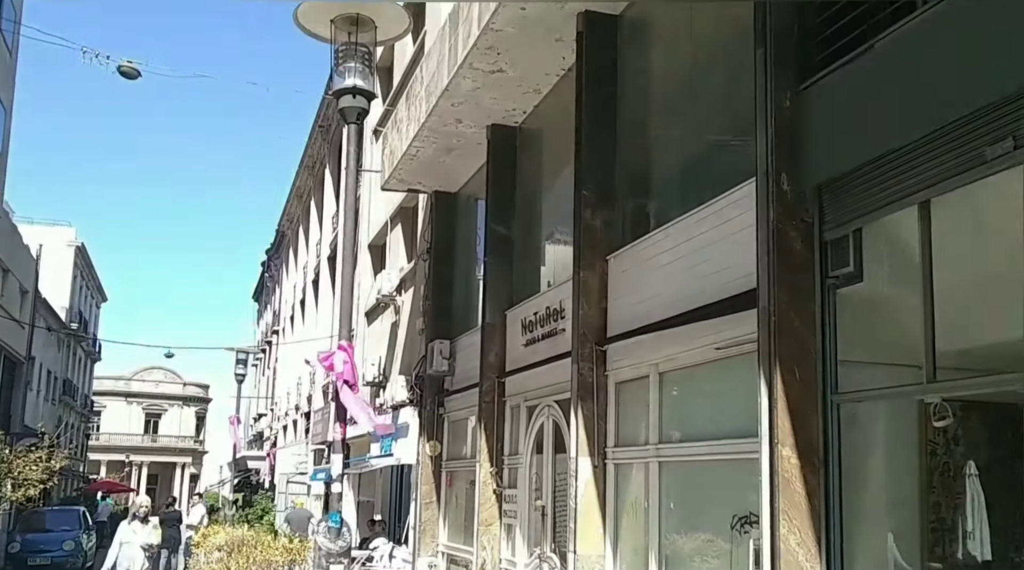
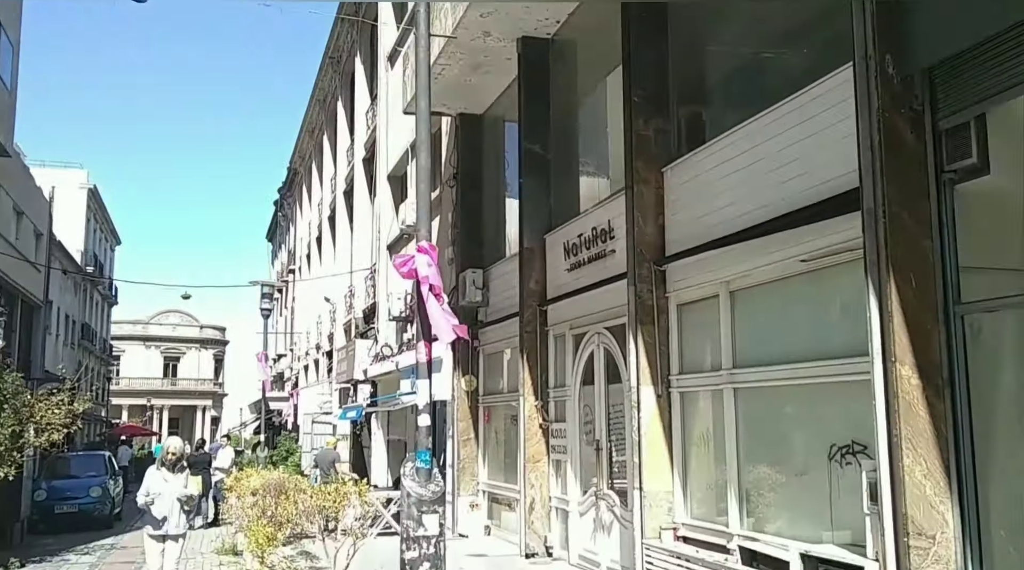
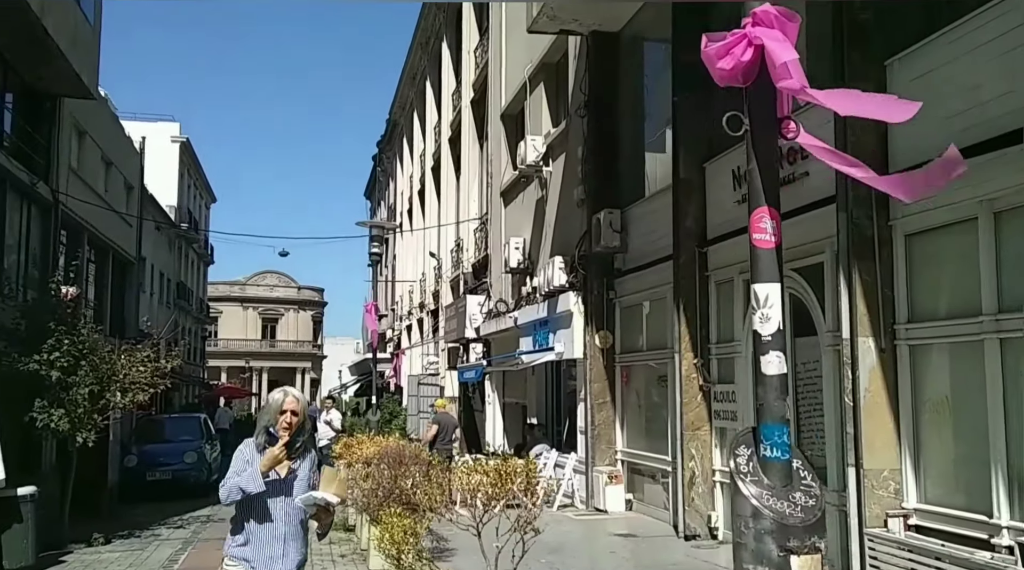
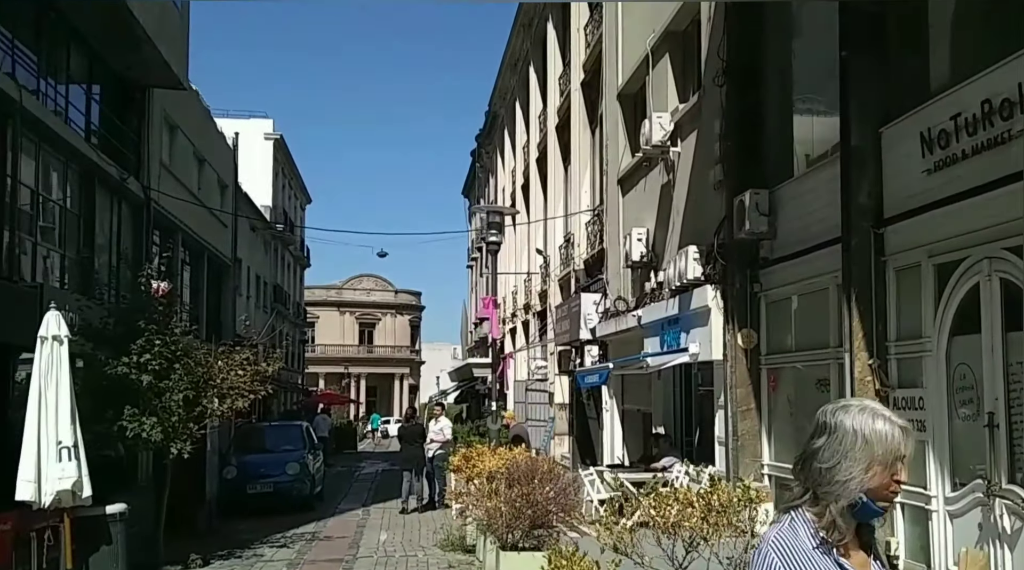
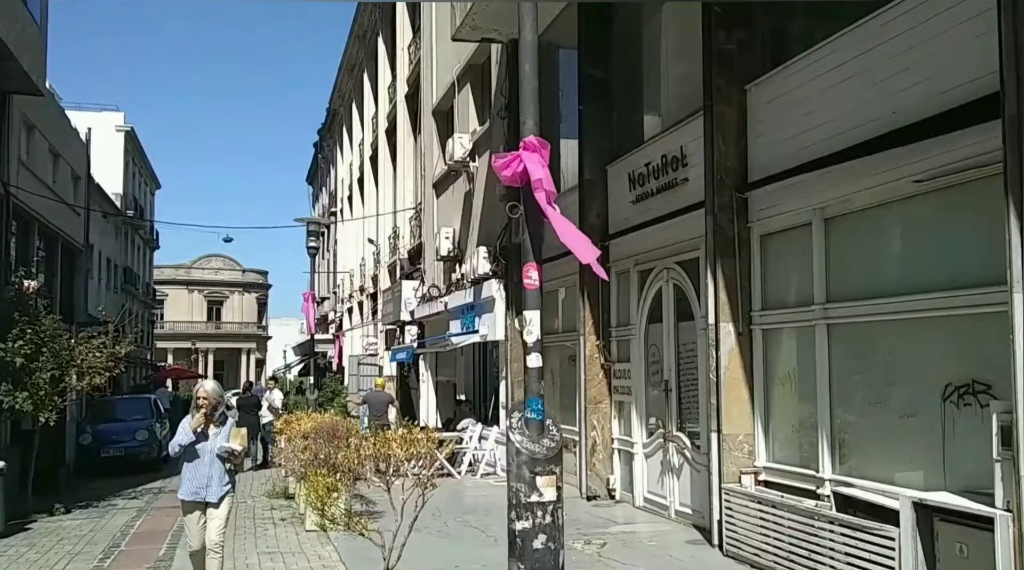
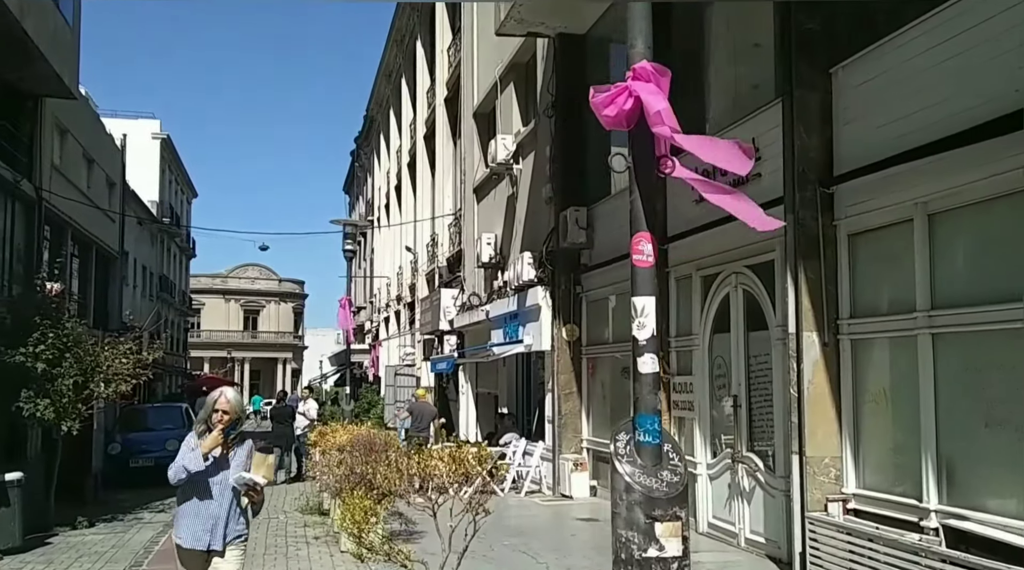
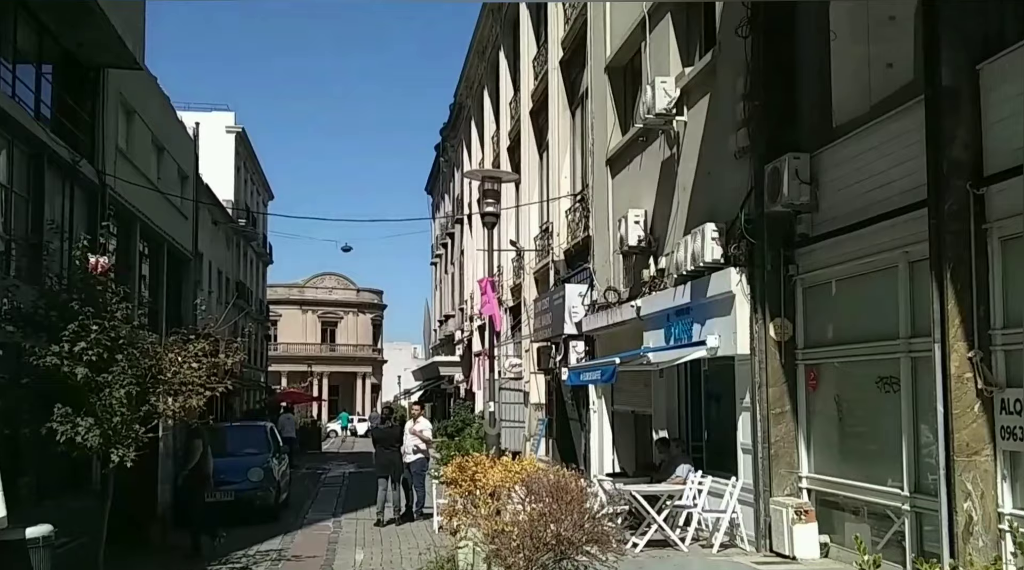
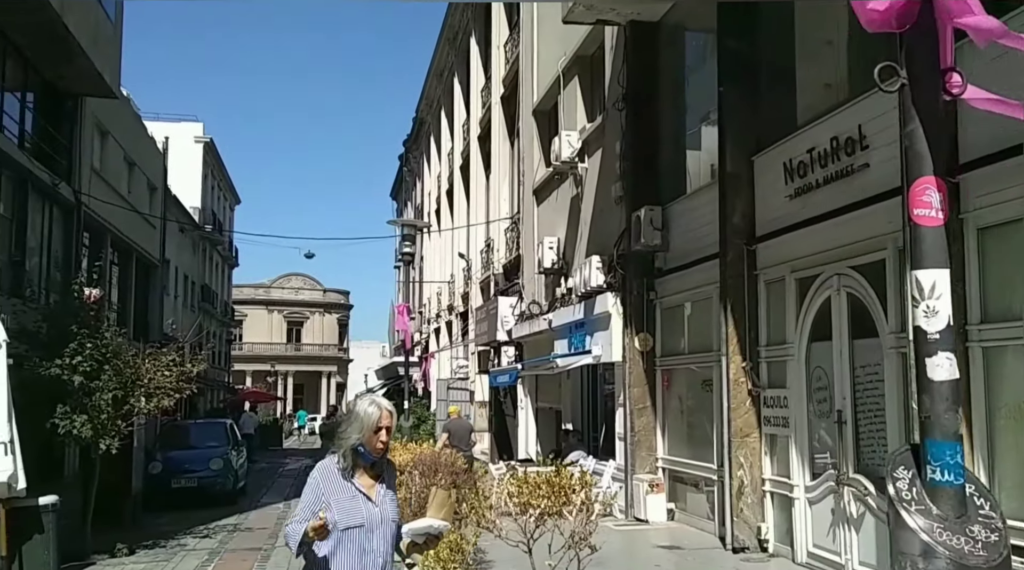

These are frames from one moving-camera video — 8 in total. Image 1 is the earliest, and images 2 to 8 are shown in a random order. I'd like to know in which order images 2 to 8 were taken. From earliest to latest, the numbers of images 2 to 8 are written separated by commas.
2, 5, 6, 3, 8, 4, 7
